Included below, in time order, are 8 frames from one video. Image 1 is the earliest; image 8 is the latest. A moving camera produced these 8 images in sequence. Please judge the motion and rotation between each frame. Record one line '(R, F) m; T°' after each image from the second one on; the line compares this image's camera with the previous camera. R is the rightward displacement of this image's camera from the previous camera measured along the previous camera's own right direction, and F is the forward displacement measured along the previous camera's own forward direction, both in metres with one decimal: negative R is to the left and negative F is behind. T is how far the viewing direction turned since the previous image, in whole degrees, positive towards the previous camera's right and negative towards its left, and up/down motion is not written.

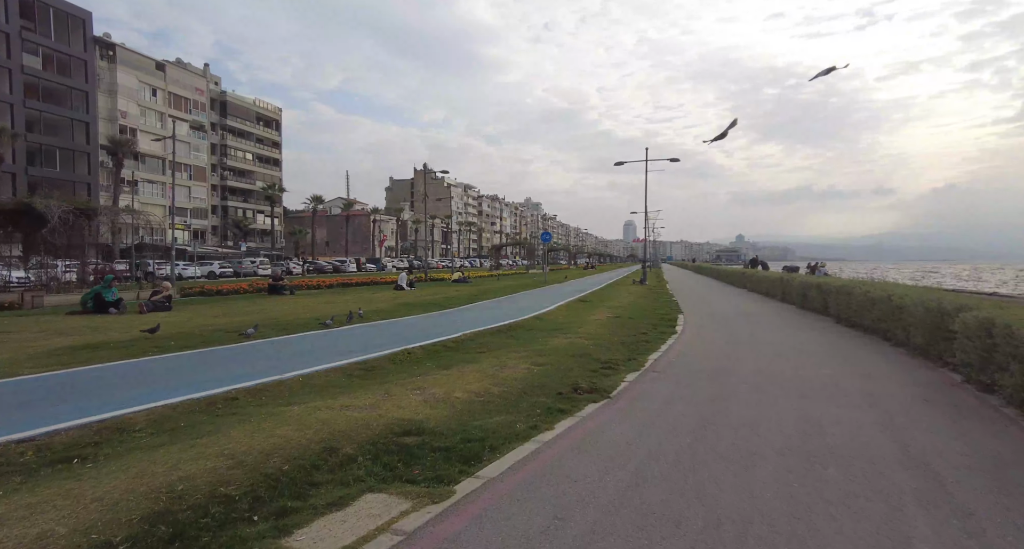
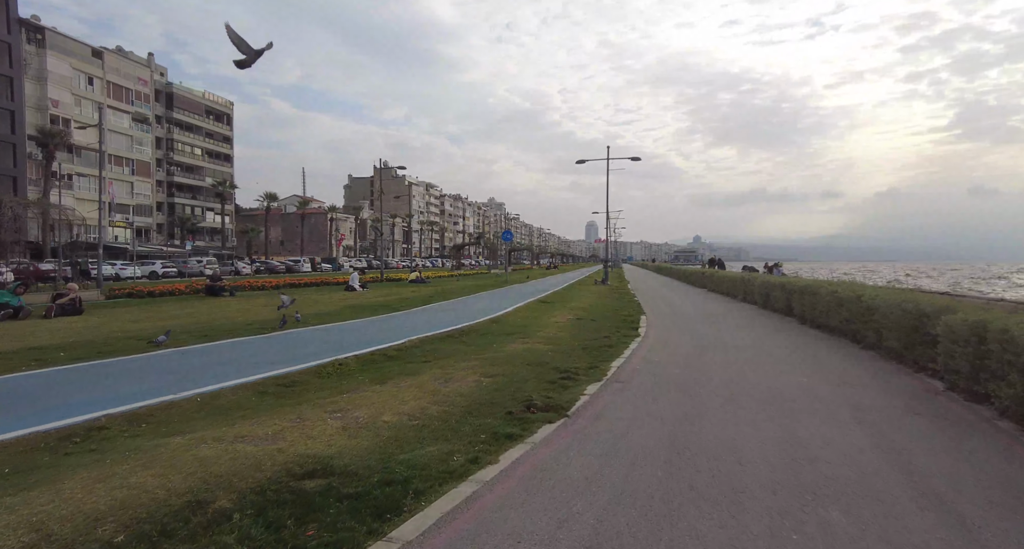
(+0.2, +1.0) m; +4°
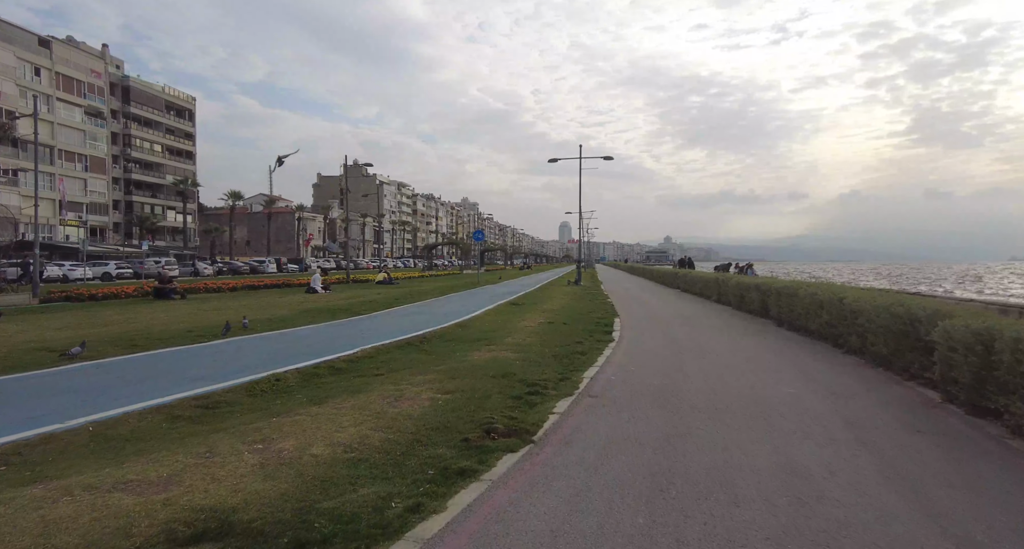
(+0.2, +0.9) m; +3°
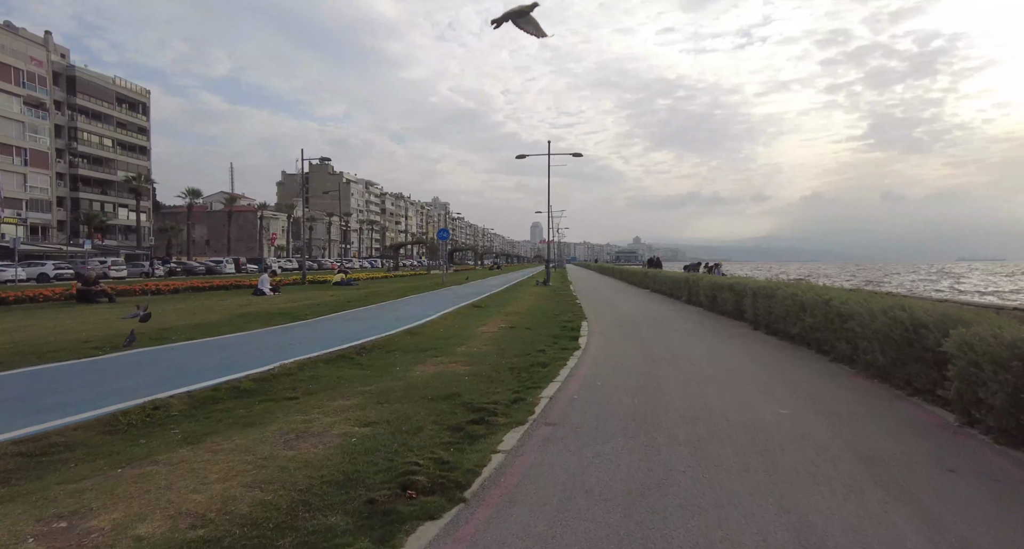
(+0.3, +1.3) m; +3°
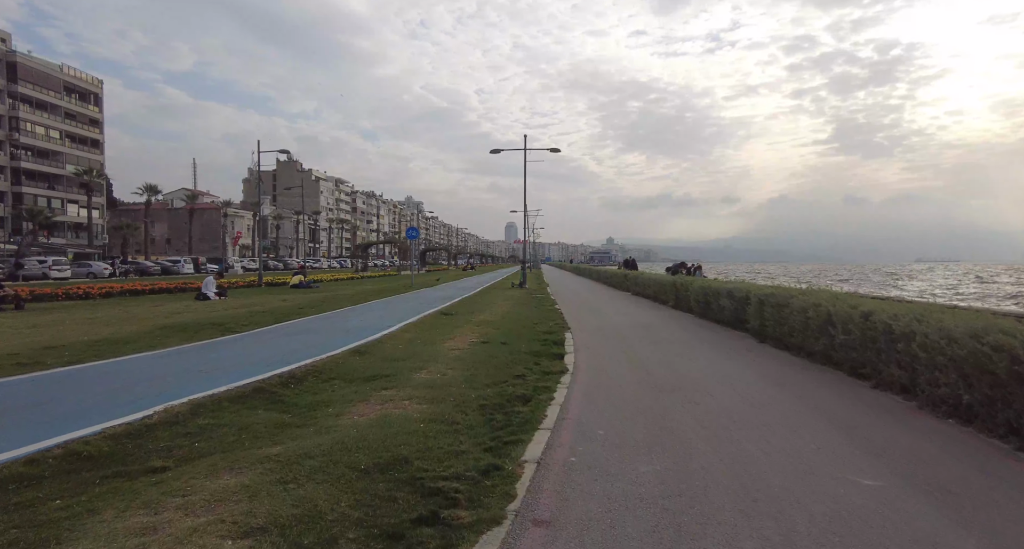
(0.0, +2.1) m; +3°
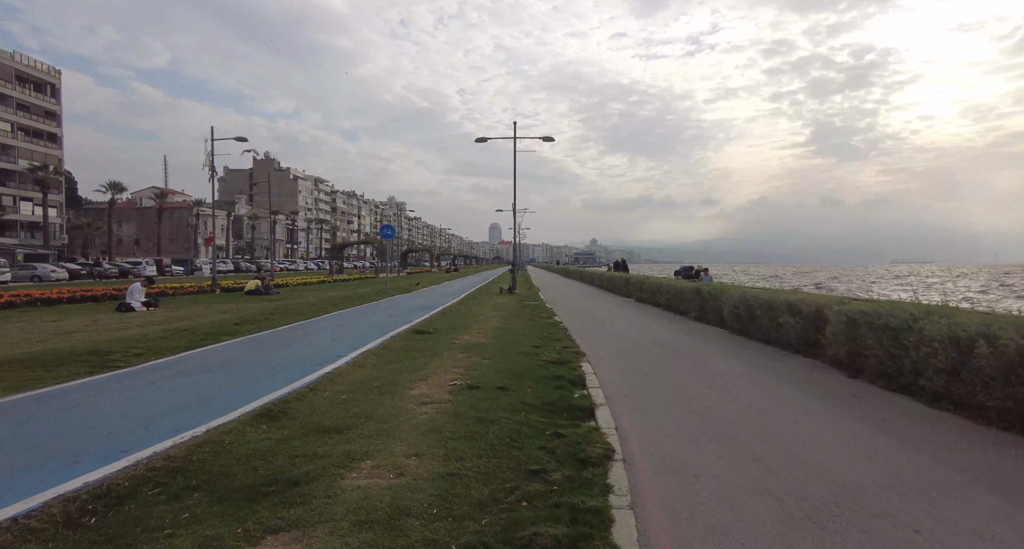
(-0.2, +3.7) m; +2°
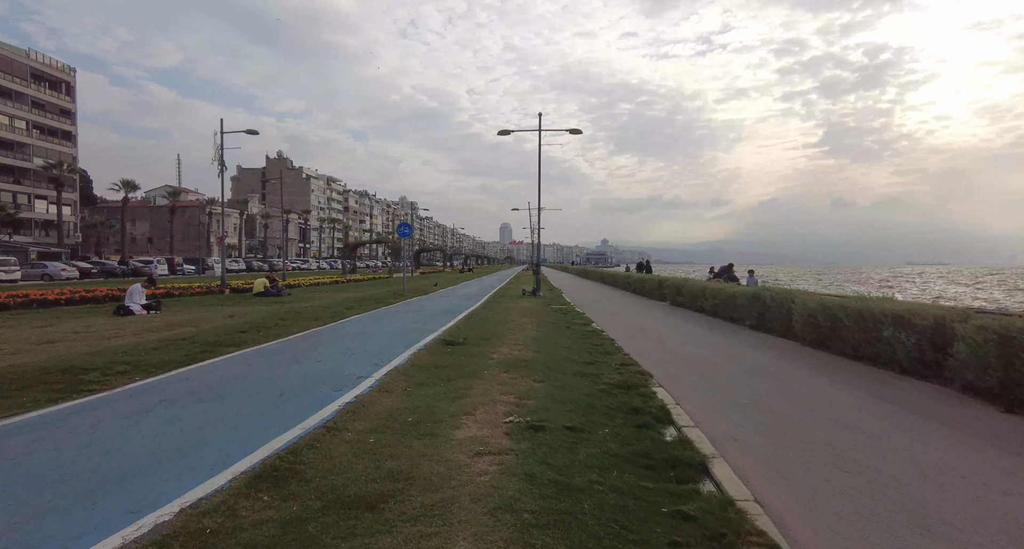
(-0.7, +1.8) m; -1°
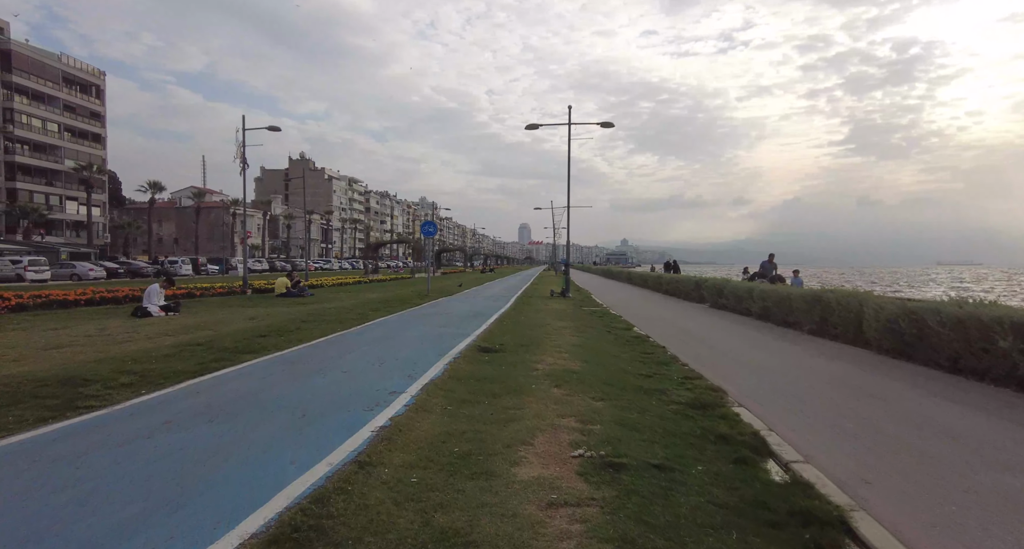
(-0.5, +1.1) m; -2°
